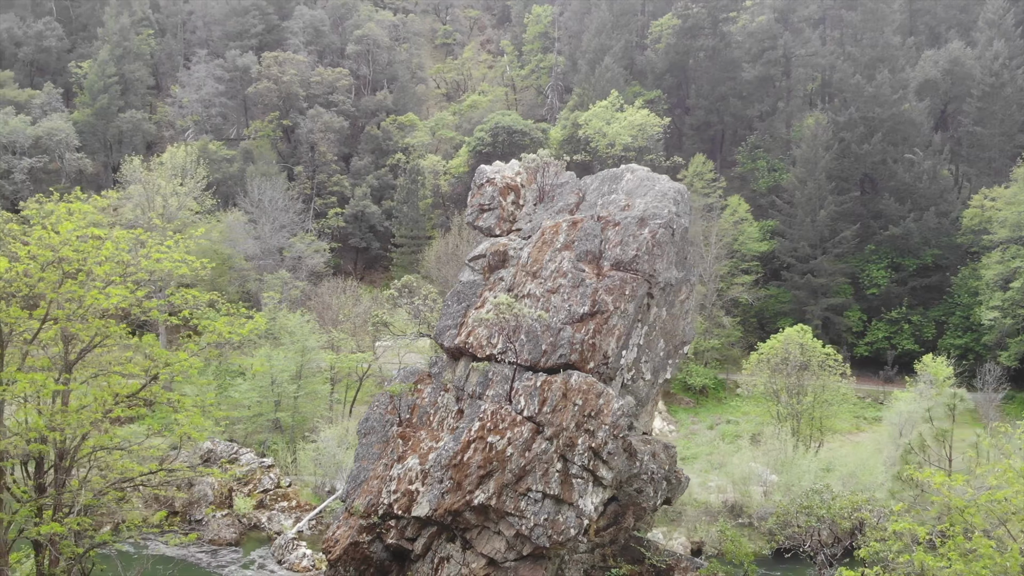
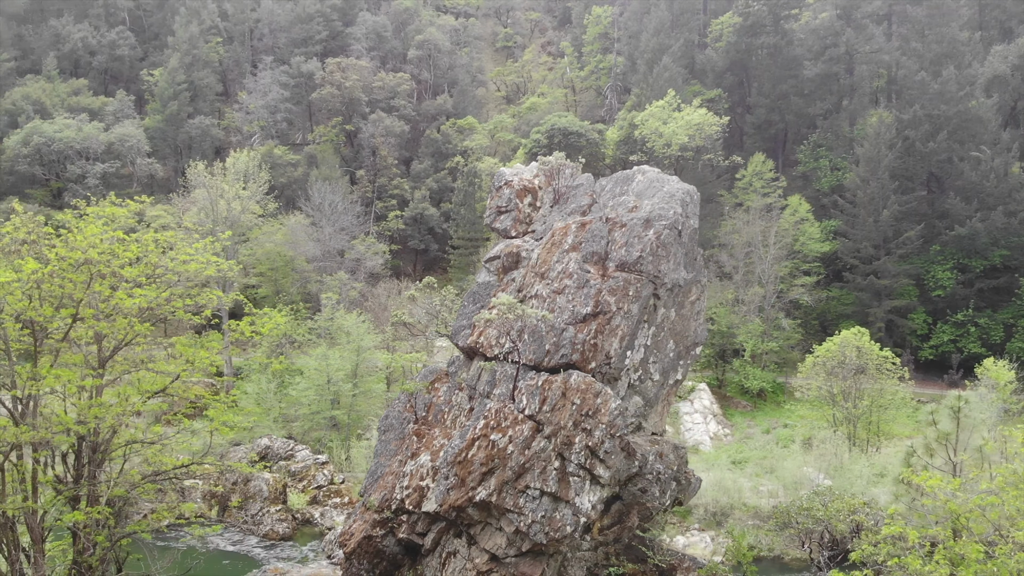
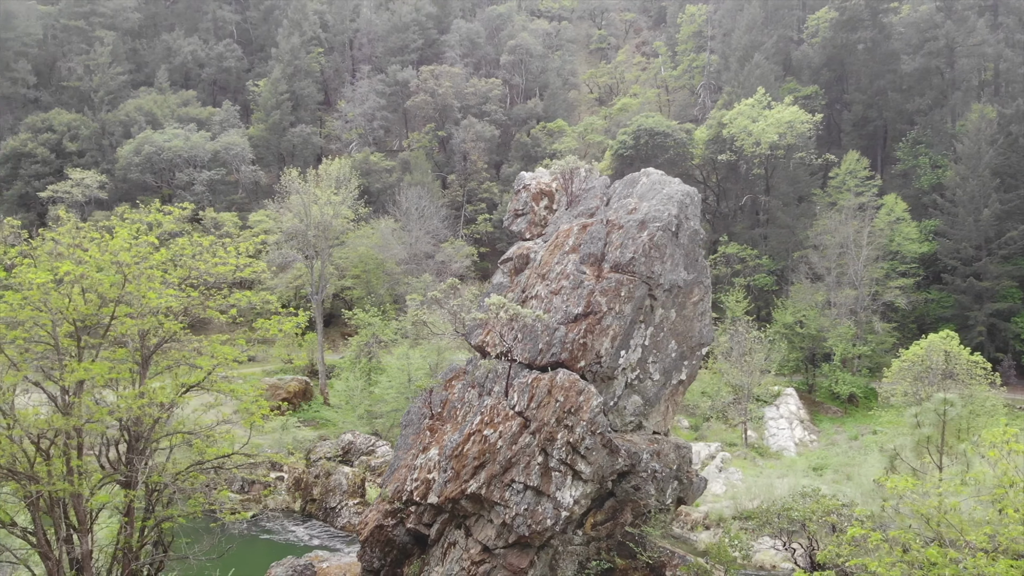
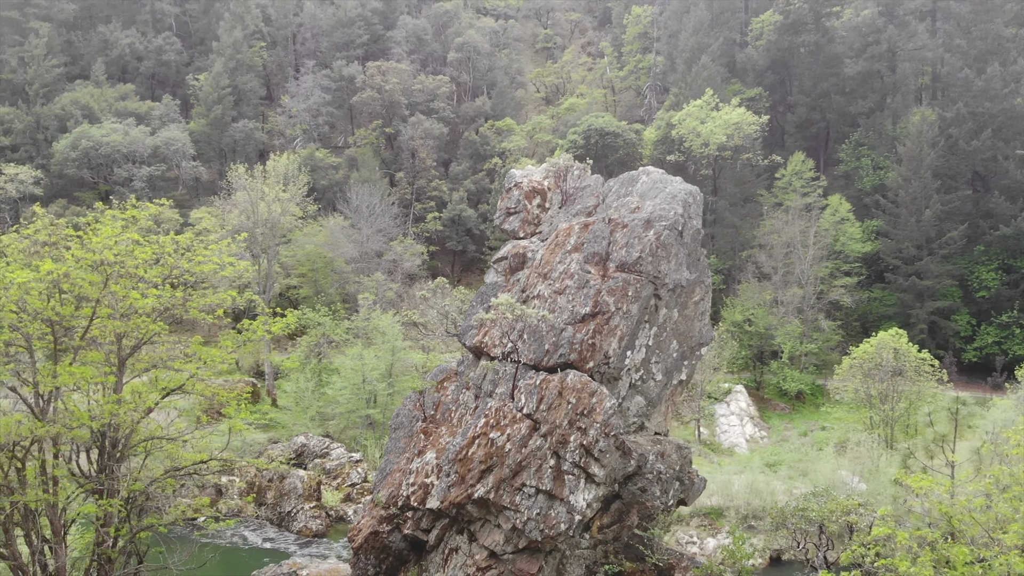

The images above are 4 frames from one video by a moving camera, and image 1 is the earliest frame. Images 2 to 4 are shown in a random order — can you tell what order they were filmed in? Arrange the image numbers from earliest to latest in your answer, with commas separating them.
2, 4, 3
